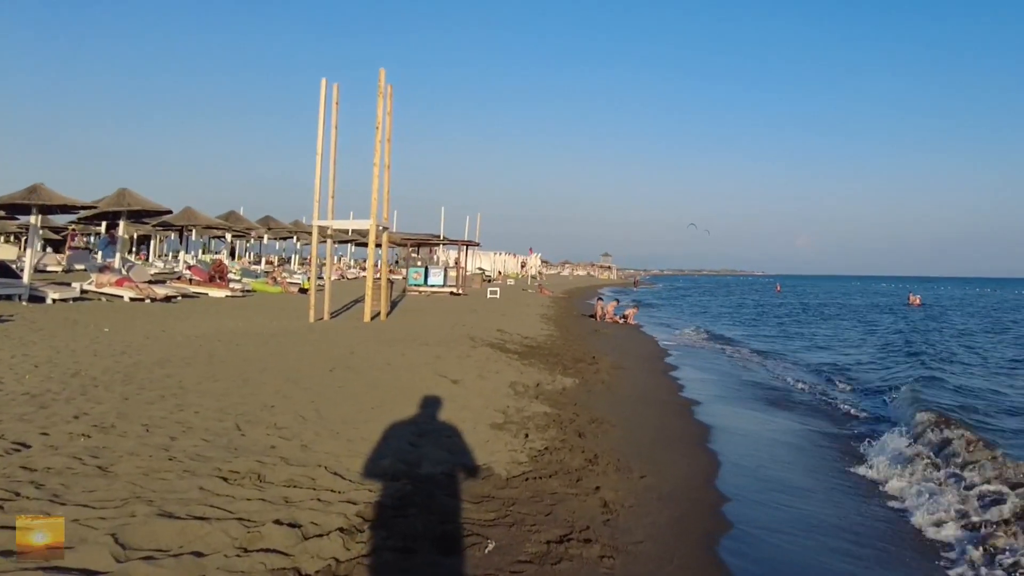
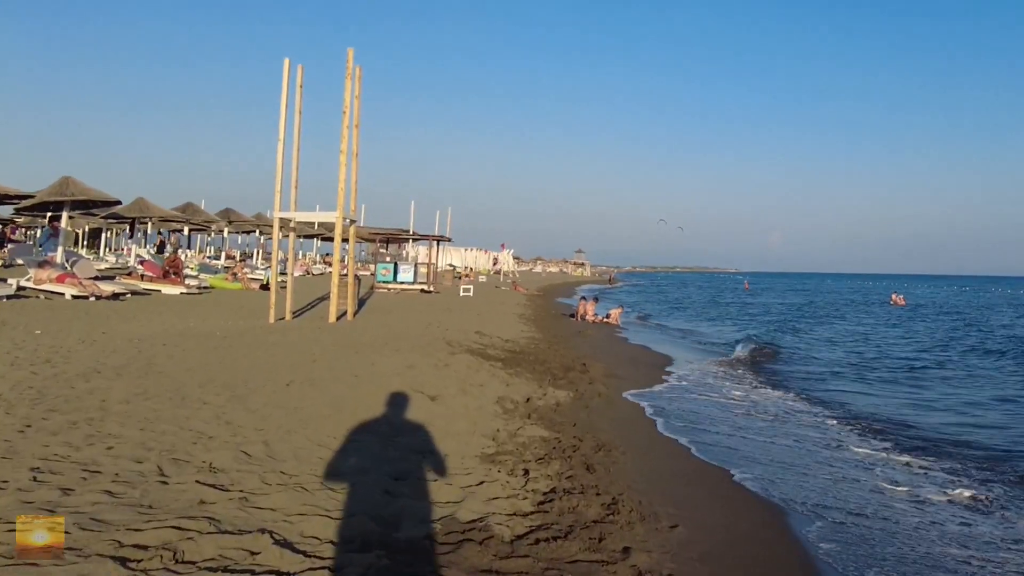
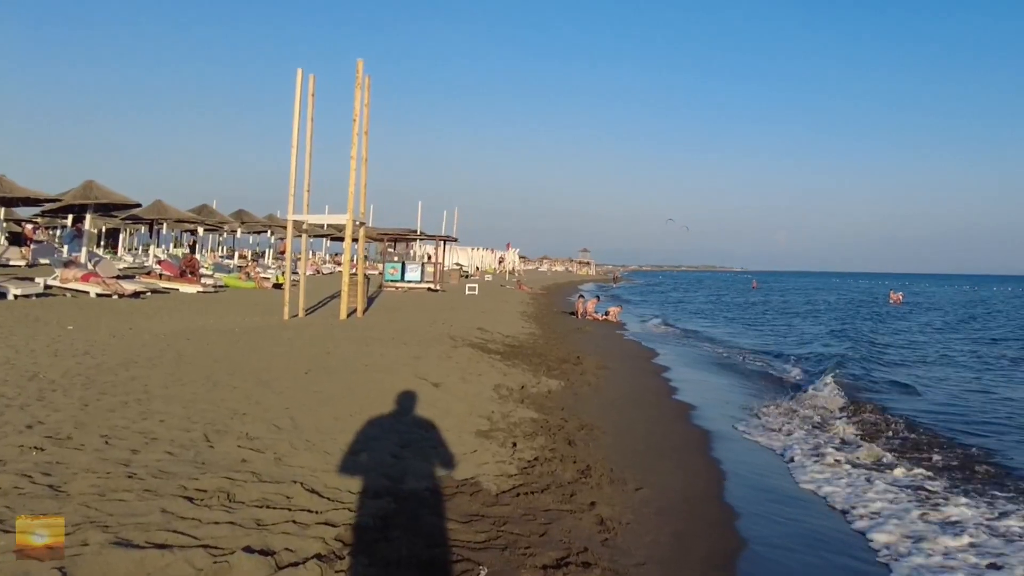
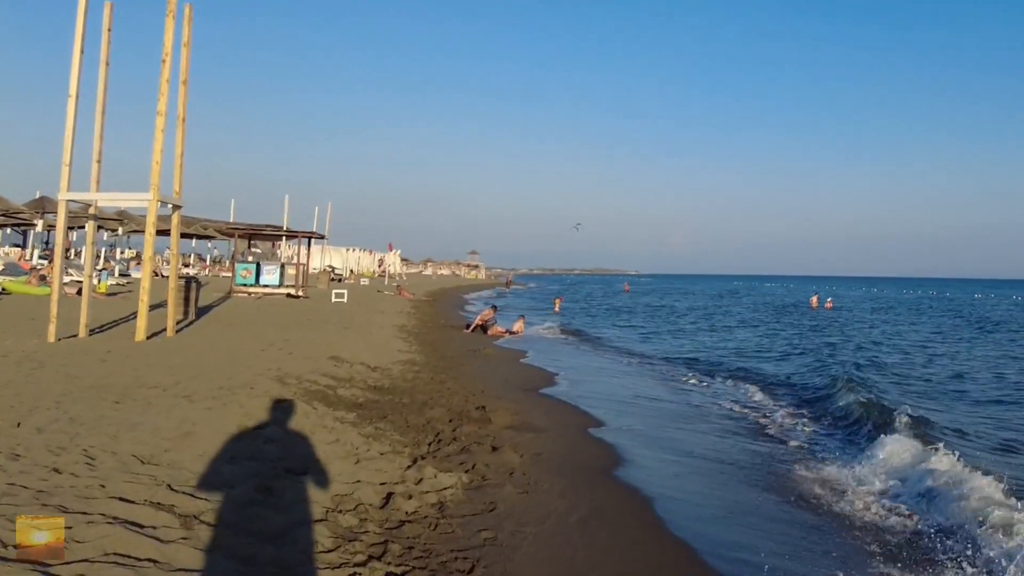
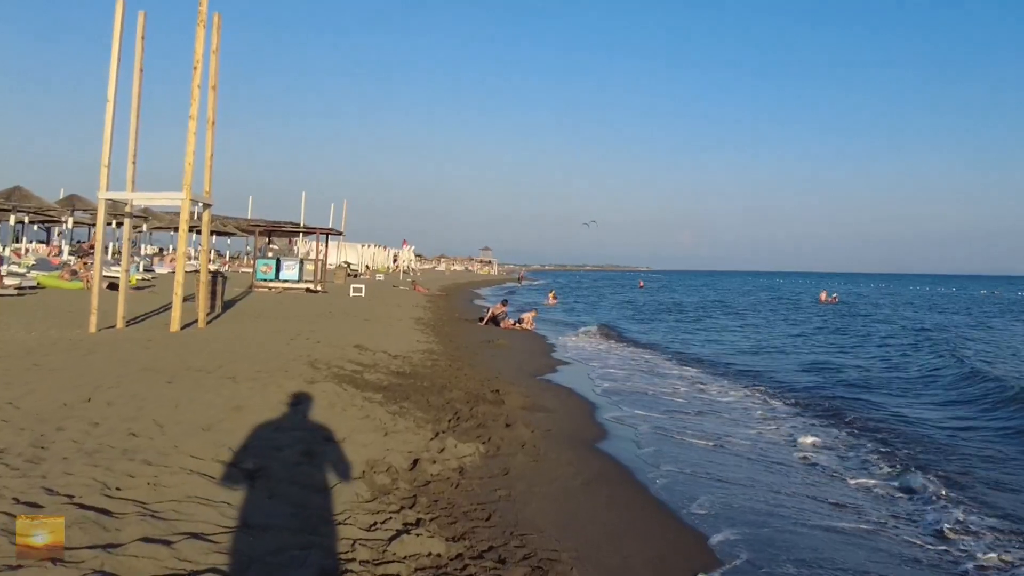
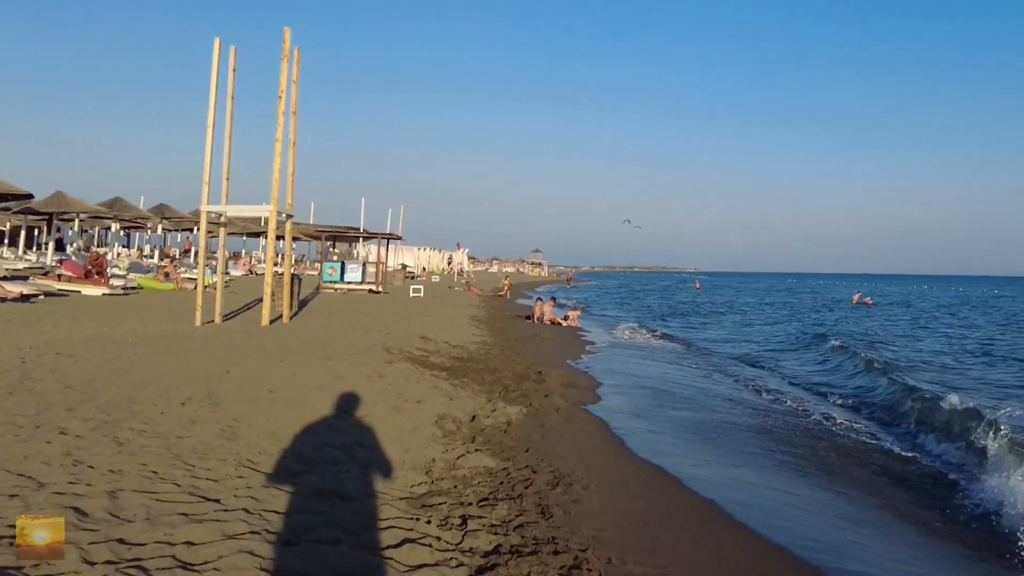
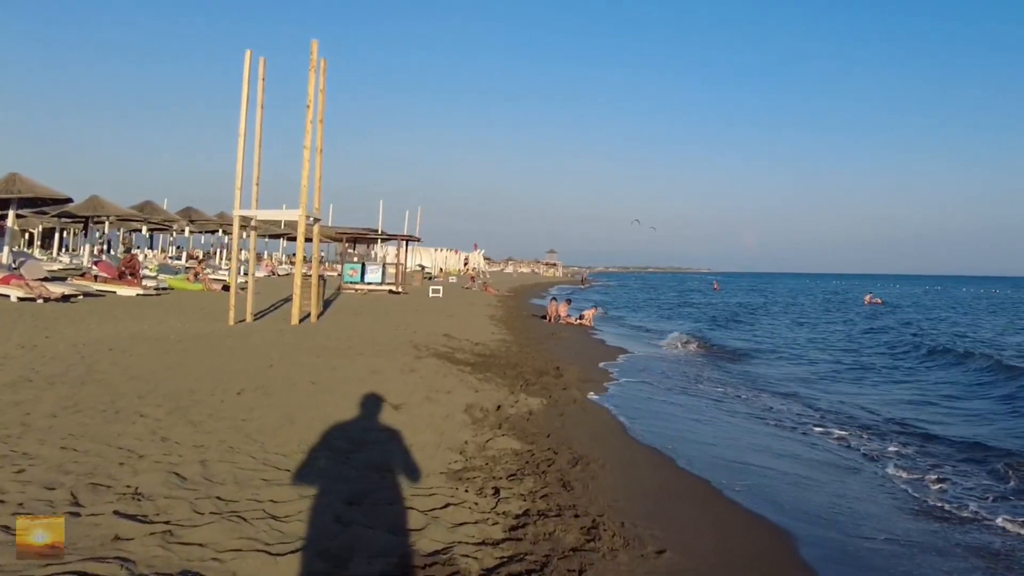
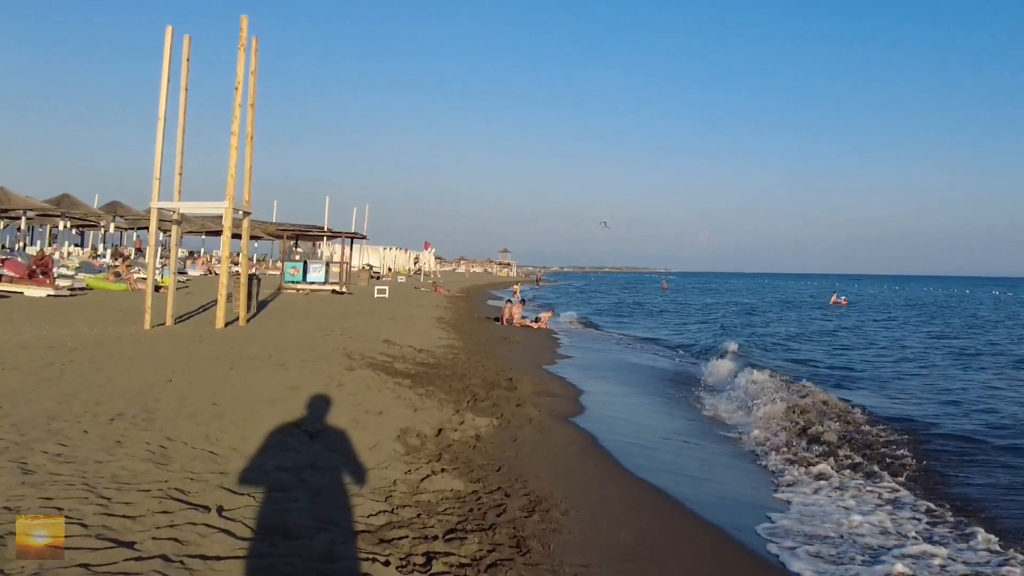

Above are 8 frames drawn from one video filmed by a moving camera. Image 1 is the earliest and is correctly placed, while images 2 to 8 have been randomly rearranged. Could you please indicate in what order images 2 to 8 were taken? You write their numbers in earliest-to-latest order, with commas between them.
3, 2, 7, 6, 8, 5, 4
